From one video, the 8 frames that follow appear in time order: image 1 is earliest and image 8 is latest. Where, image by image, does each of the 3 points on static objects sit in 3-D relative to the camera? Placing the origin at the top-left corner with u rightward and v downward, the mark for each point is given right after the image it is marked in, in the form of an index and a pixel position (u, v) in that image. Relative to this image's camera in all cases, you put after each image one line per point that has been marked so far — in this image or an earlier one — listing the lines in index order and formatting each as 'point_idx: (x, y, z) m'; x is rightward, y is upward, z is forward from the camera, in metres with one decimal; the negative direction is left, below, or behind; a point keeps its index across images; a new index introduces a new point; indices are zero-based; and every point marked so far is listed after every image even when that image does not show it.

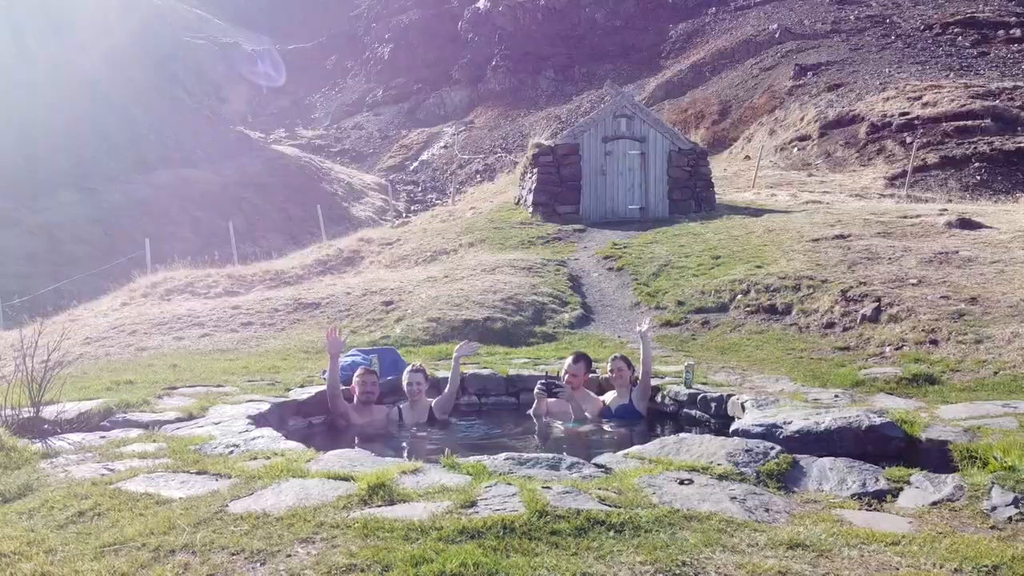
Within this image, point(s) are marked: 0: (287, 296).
0: (-3.8, -0.1, +12.4) m
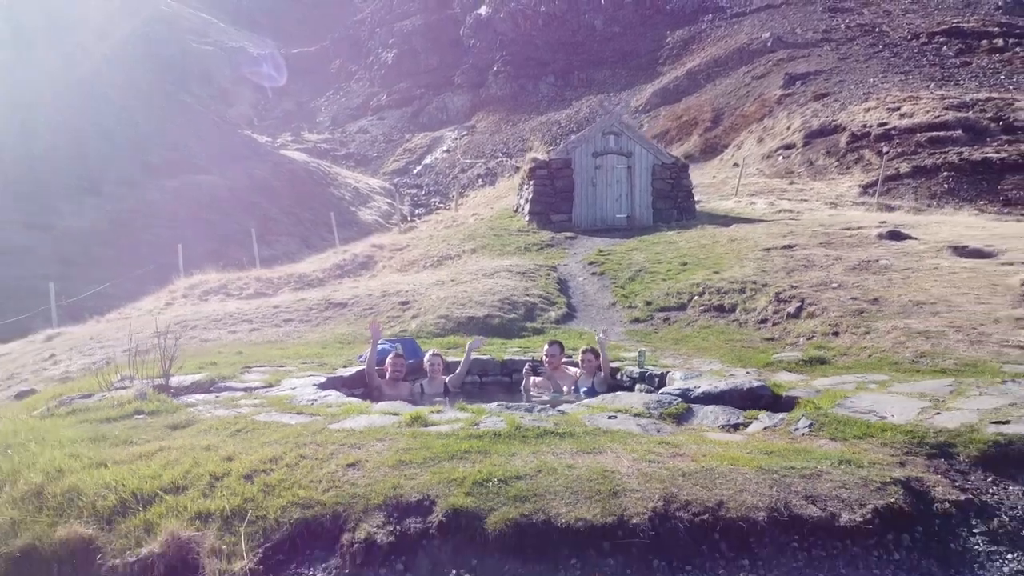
0: (-3.9, -0.2, +14.5) m
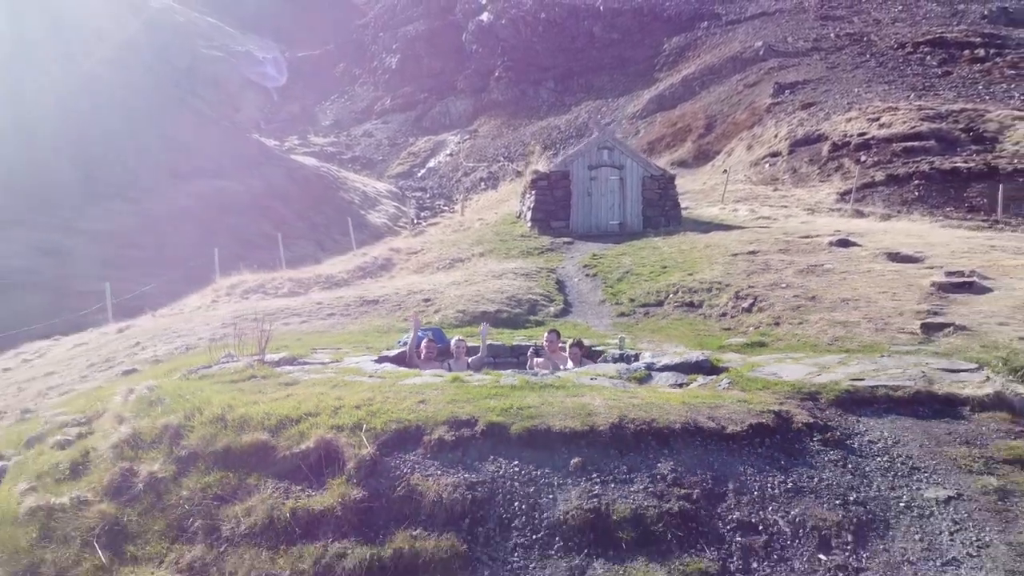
0: (-3.8, -0.2, +16.9) m
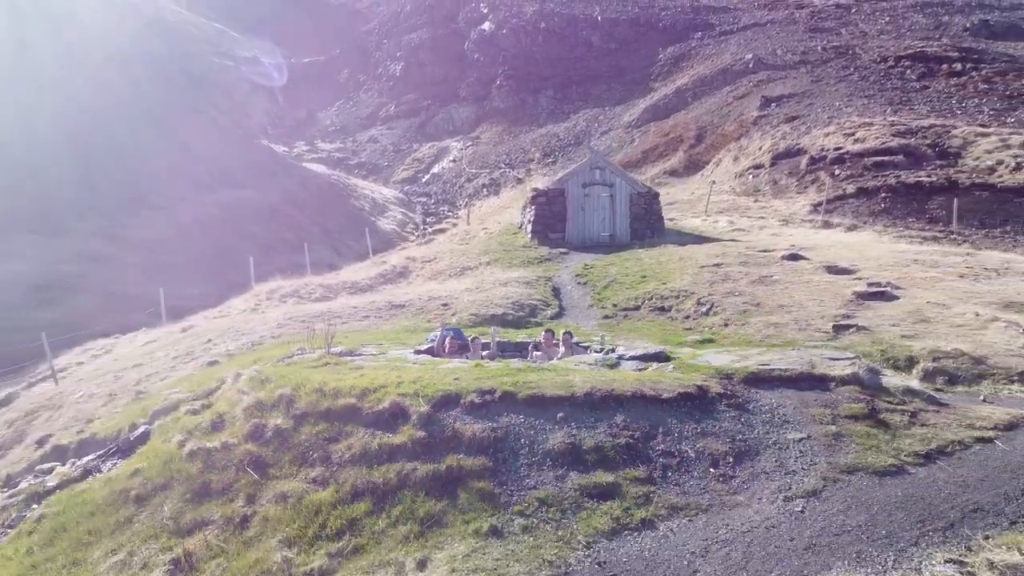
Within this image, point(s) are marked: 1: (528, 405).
0: (-3.7, -0.3, +19.9) m
1: (+0.2, -1.5, +9.0) m
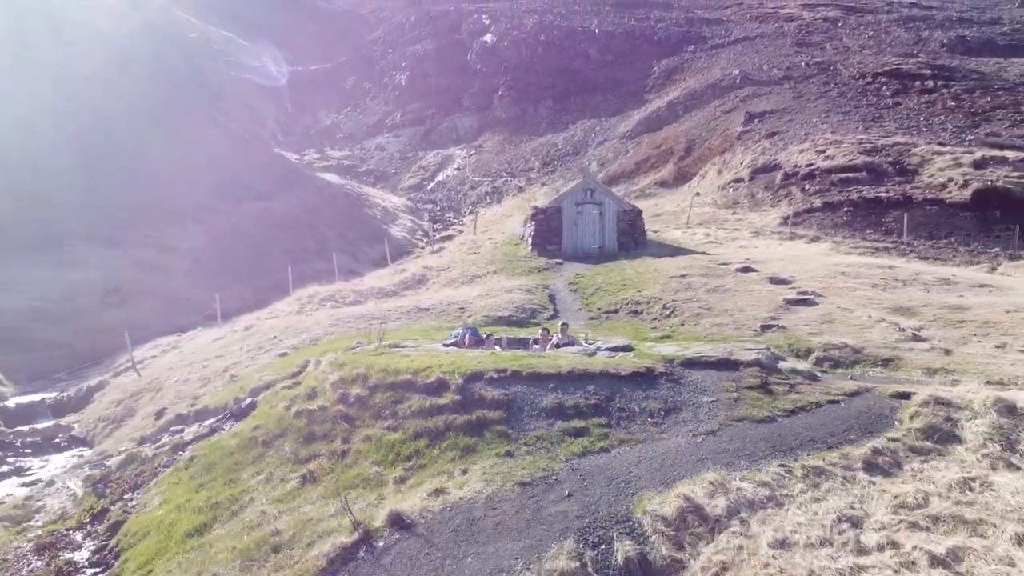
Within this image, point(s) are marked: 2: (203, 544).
0: (-3.6, -0.6, +24.2) m
1: (+0.3, -1.7, +13.3) m
2: (-4.8, -4.0, +10.9) m
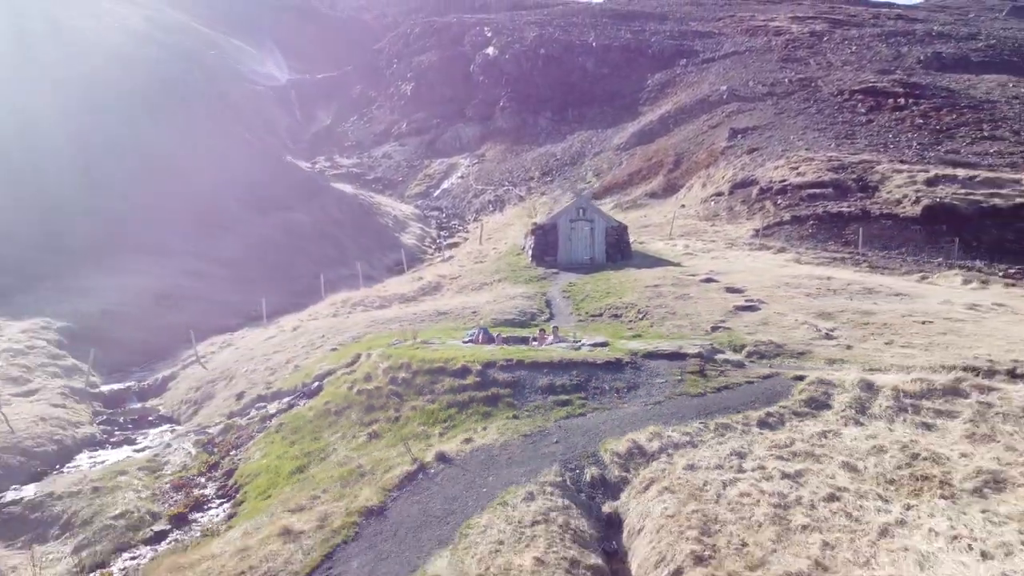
0: (-3.4, -0.9, +29.1) m
1: (+0.4, -2.0, +18.2) m
2: (-4.7, -4.3, +15.8) m
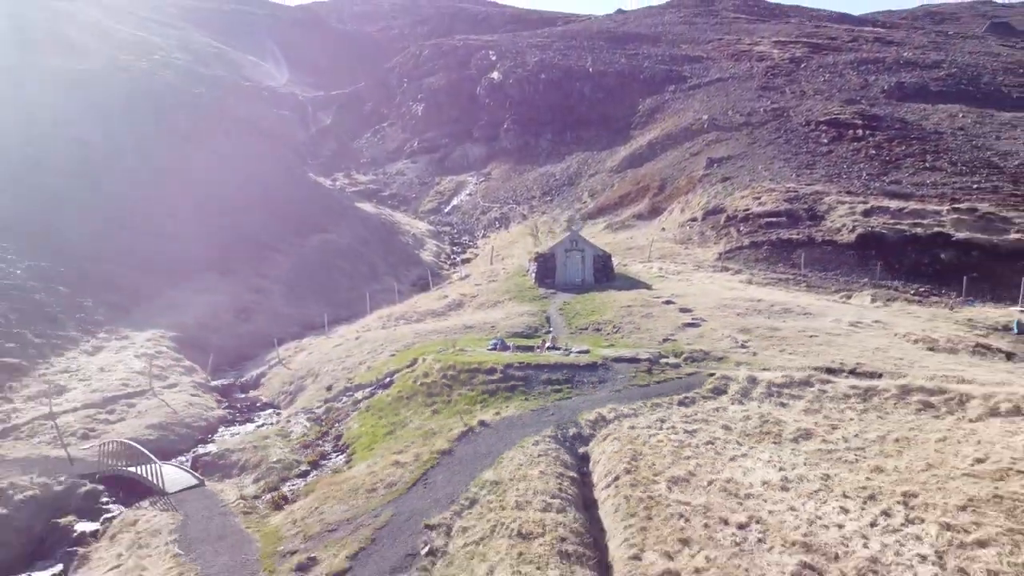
0: (-3.0, -1.9, +38.4) m
1: (+0.9, -3.1, +27.5) m
2: (-4.2, -5.3, +25.1) m
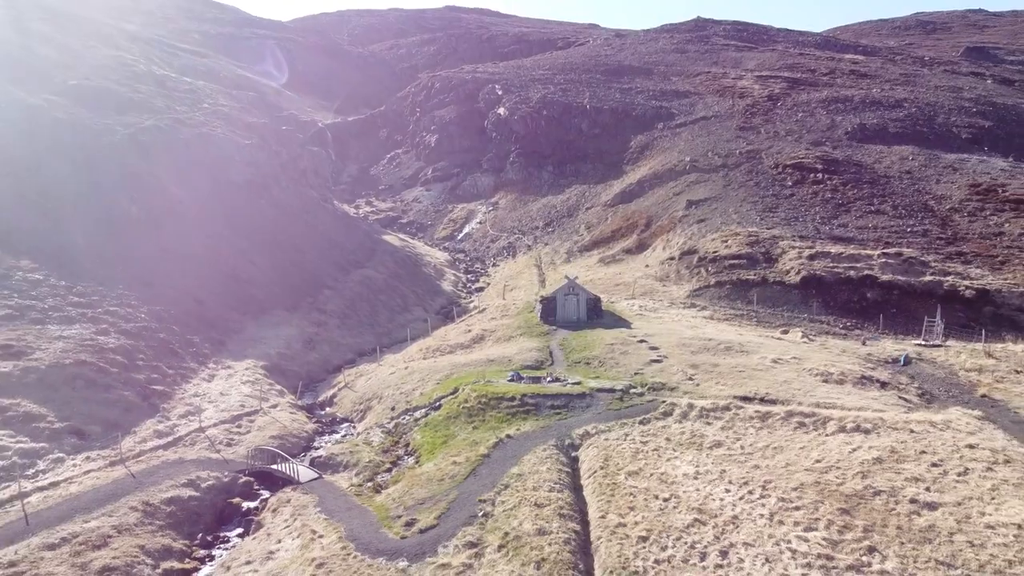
0: (-2.1, -5.0, +50.7) m
1: (+1.7, -6.2, +39.7) m
2: (-3.4, -8.4, +37.3) m
